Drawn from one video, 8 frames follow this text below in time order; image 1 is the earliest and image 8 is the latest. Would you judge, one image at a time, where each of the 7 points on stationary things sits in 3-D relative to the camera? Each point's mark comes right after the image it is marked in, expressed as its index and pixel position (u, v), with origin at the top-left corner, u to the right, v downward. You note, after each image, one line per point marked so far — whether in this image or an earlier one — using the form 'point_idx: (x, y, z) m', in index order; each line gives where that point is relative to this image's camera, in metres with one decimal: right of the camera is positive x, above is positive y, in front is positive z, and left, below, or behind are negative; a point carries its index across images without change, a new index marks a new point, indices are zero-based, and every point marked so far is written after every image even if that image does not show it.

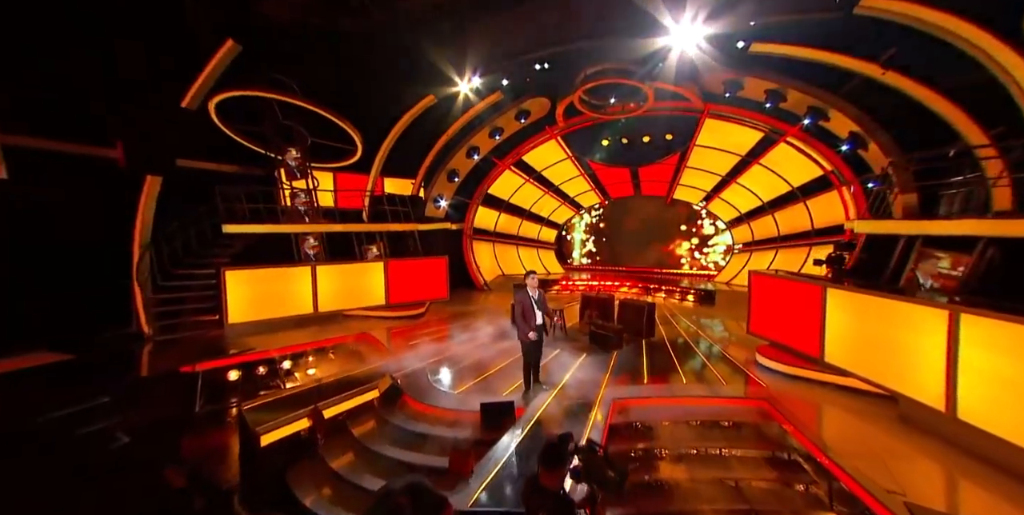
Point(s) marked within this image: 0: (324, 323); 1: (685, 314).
0: (-5.2, -1.8, +9.4) m
1: (+6.3, -2.1, +12.5) m
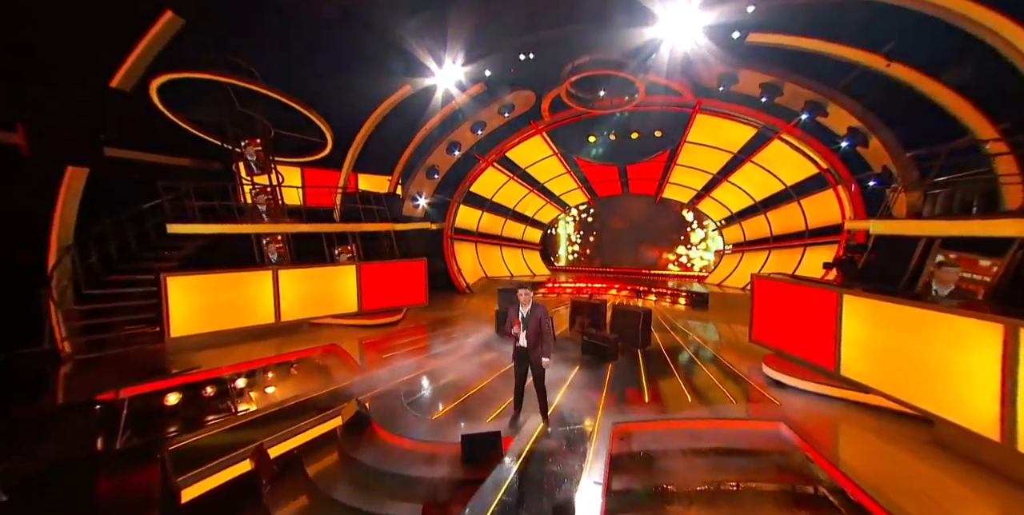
0: (-5.5, -1.9, +8.5) m
1: (+5.8, -2.1, +12.1) m
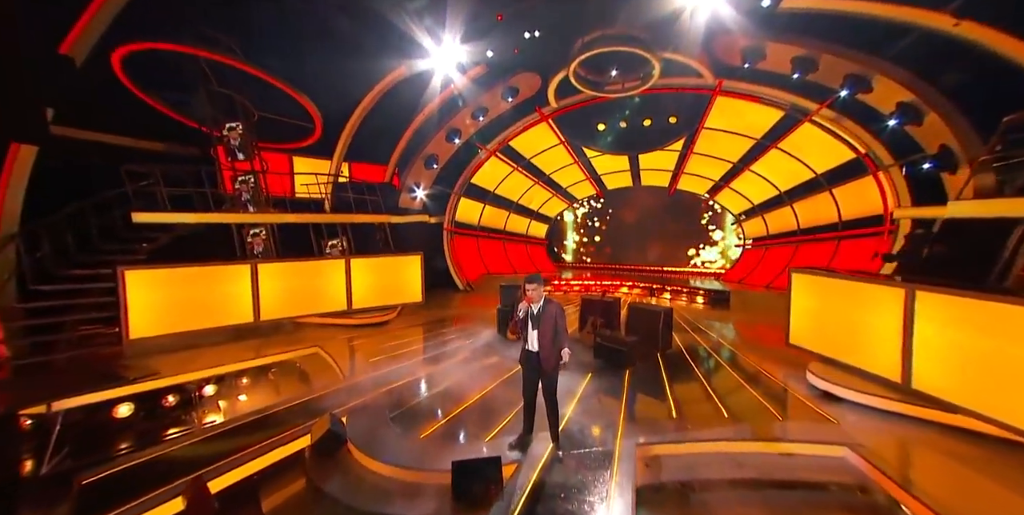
0: (-5.5, -1.7, +7.7) m
1: (+5.9, -2.0, +11.1) m
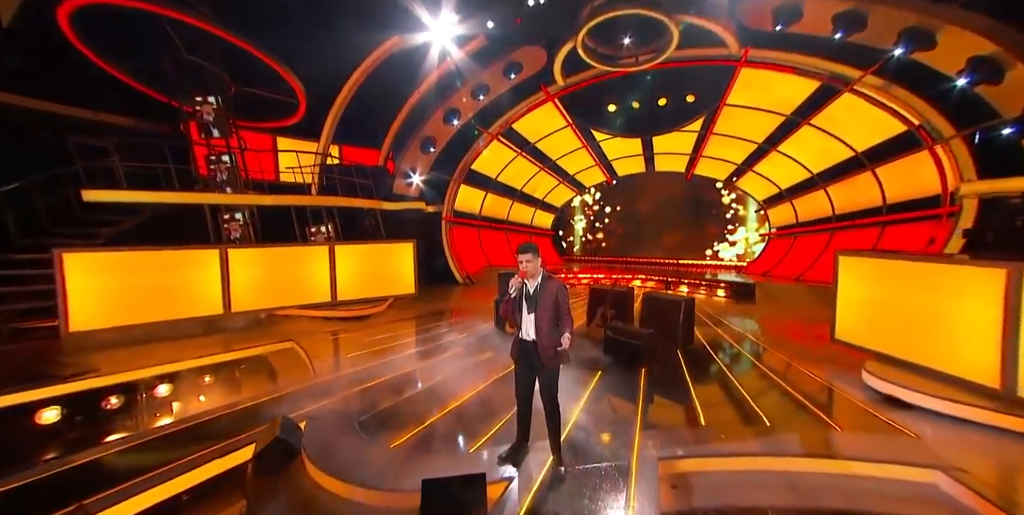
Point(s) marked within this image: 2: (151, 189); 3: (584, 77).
0: (-5.5, -1.4, +6.9) m
1: (+6.0, -1.6, +10.1) m
2: (-6.9, +1.3, +6.6) m
3: (+2.2, +5.4, +10.4) m
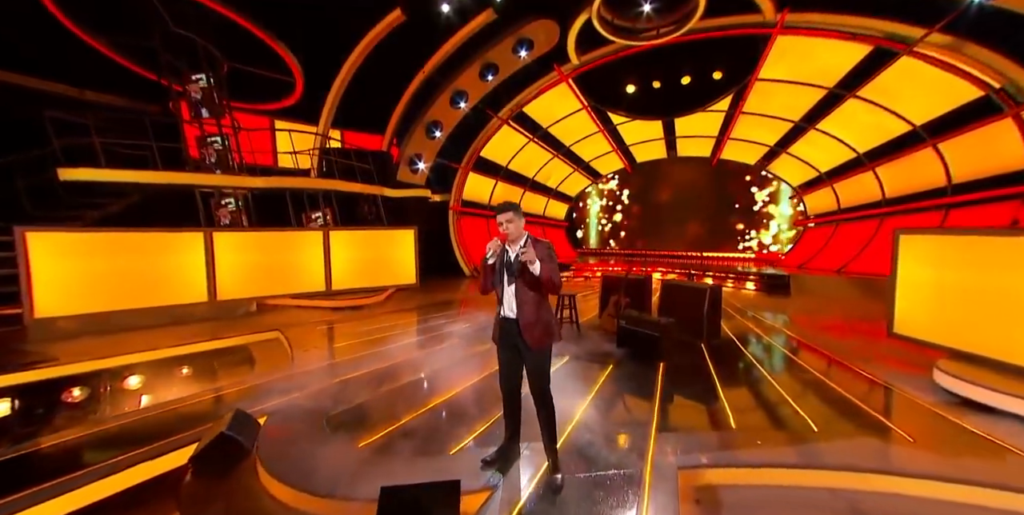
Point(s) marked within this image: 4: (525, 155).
0: (-5.3, -1.1, +6.5) m
1: (+6.2, -1.4, +9.2) m
2: (-6.8, +1.6, +6.2) m
3: (+2.5, +5.7, +9.6) m
4: (+0.5, +4.2, +14.0) m
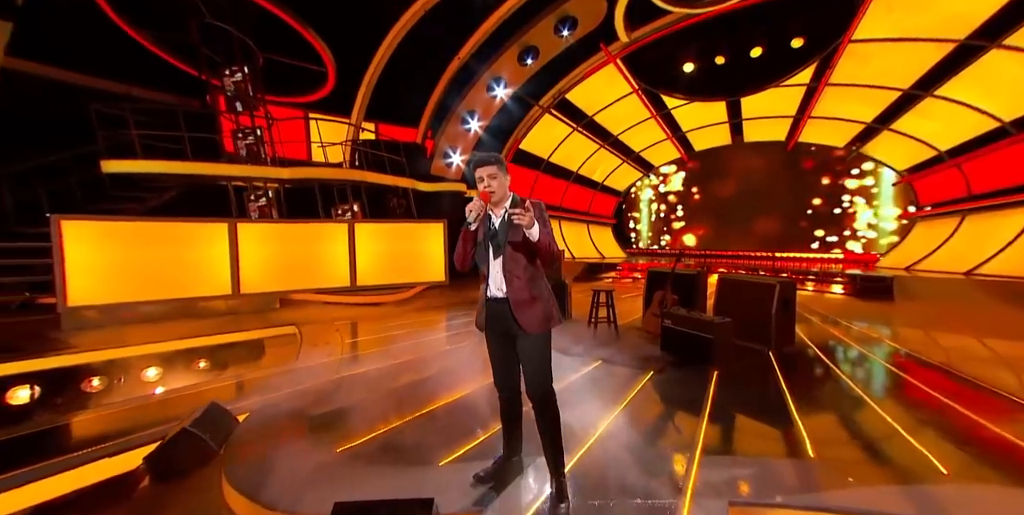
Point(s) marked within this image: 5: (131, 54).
0: (-4.7, -1.0, +6.3) m
1: (+7.1, -1.3, +7.5) m
2: (-6.2, +1.8, +6.2) m
3: (+3.5, +5.8, +8.4) m
4: (+2.1, +4.2, +13.1) m
5: (-8.0, +4.2, +7.0) m
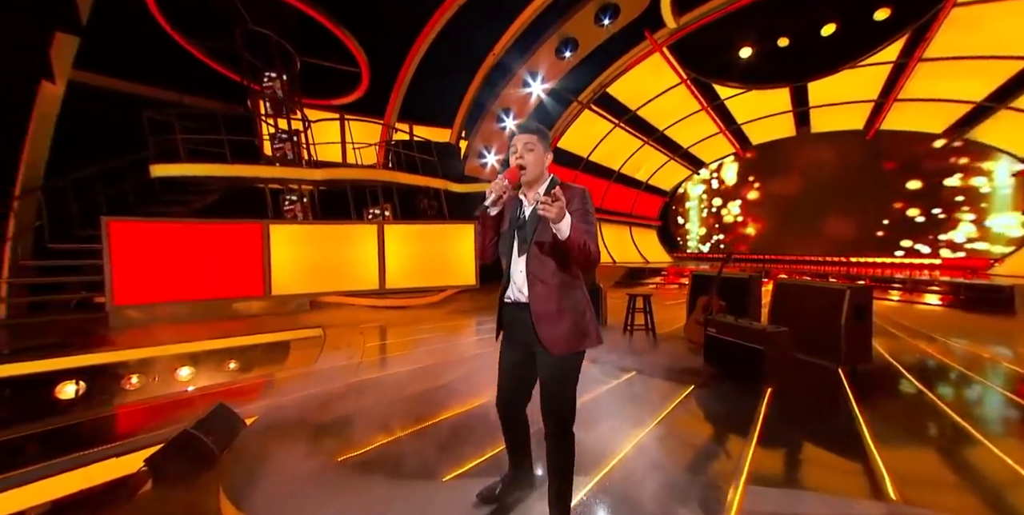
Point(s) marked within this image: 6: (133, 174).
0: (-4.1, -1.0, +6.3) m
1: (+7.8, -1.4, +6.2) m
2: (-5.6, +1.8, +6.4) m
3: (+4.3, +5.7, +7.6) m
4: (+3.4, +4.1, +12.3) m
5: (-7.2, +4.2, +7.4) m
6: (-7.2, +1.7, +6.7) m
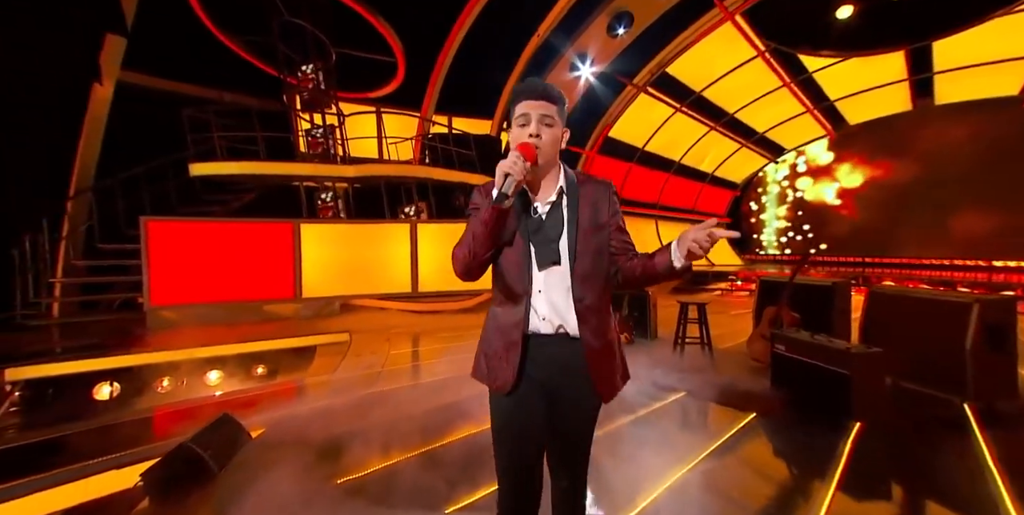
0: (-3.4, -1.0, +6.0) m
1: (+8.4, -1.5, +4.3) m
2: (-4.8, +1.8, +6.3) m
3: (+5.2, +5.6, +6.2) m
4: (+4.9, +4.0, +11.0) m
5: (-6.3, +4.2, +7.5) m
6: (-6.4, +1.7, +6.8) m
